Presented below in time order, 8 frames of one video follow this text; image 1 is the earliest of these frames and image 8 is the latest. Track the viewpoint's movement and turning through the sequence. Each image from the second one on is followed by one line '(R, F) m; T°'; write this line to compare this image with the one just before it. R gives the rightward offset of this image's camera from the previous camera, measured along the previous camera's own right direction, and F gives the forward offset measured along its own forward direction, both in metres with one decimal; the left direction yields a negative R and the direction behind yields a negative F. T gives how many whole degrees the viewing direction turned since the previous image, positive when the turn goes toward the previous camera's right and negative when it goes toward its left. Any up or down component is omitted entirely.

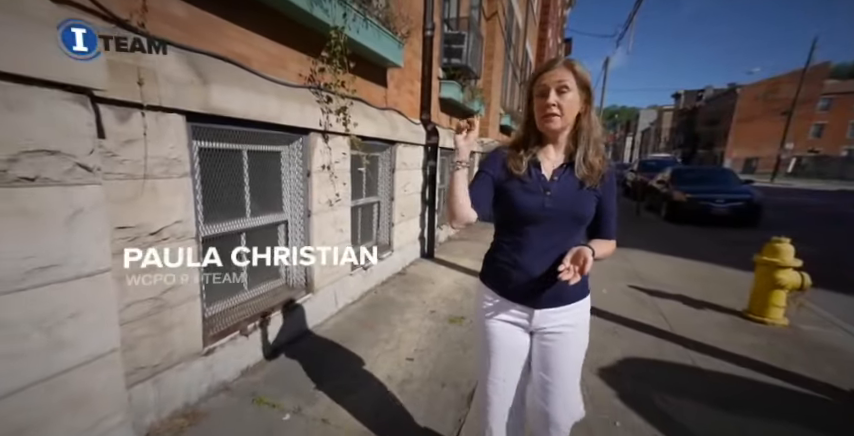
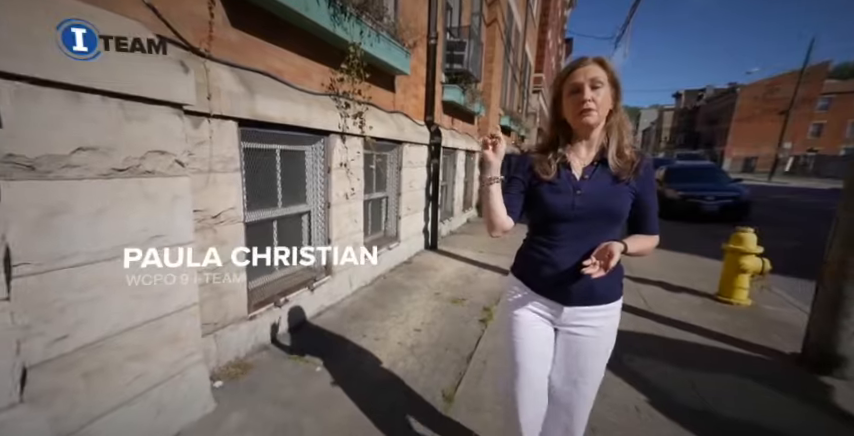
(0.0, -0.5) m; 0°
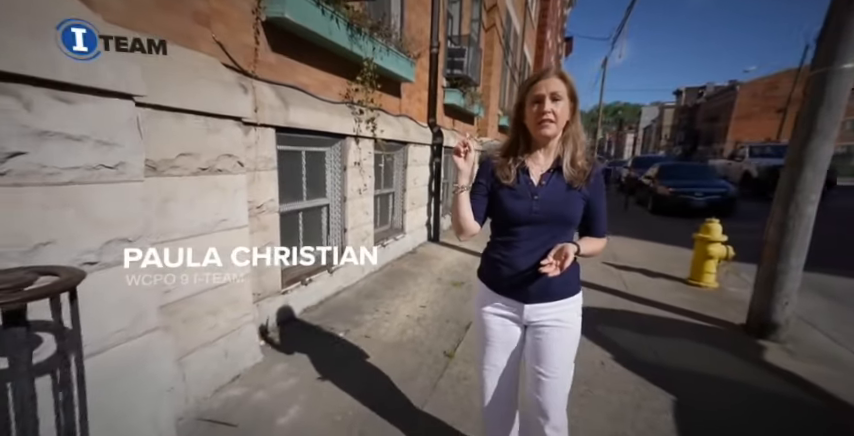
(0.0, -0.6) m; 0°
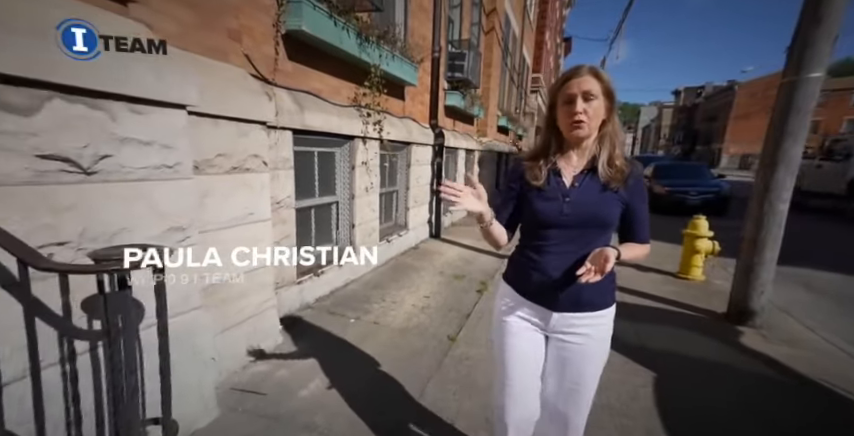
(0.0, -0.3) m; 0°
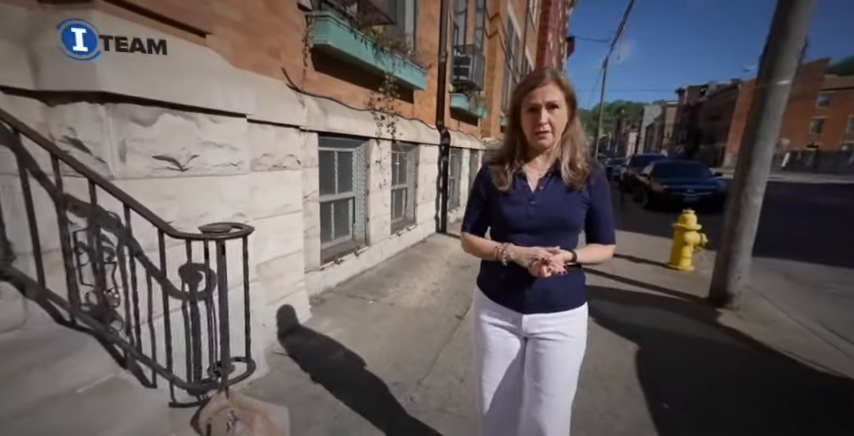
(-0.1, -0.4) m; 0°
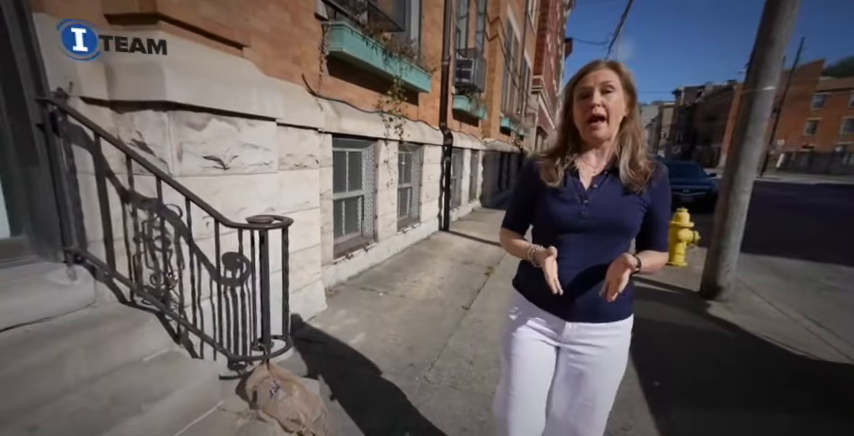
(-0.1, -0.2) m; 0°
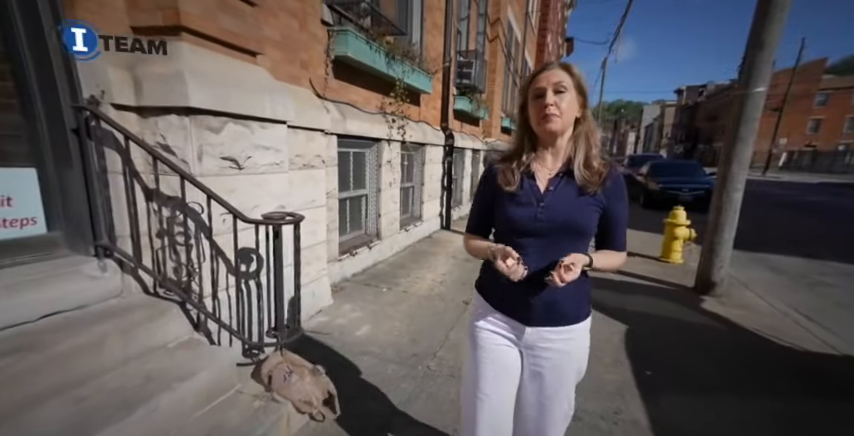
(0.0, -0.1) m; 0°
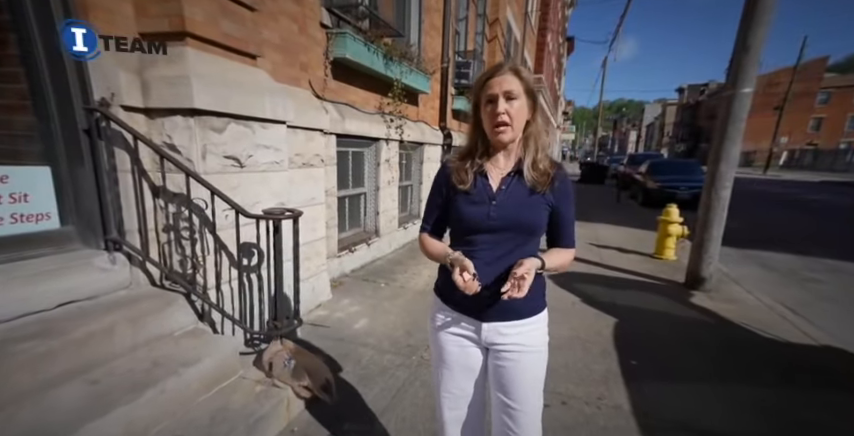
(+0.1, -0.1) m; 0°
